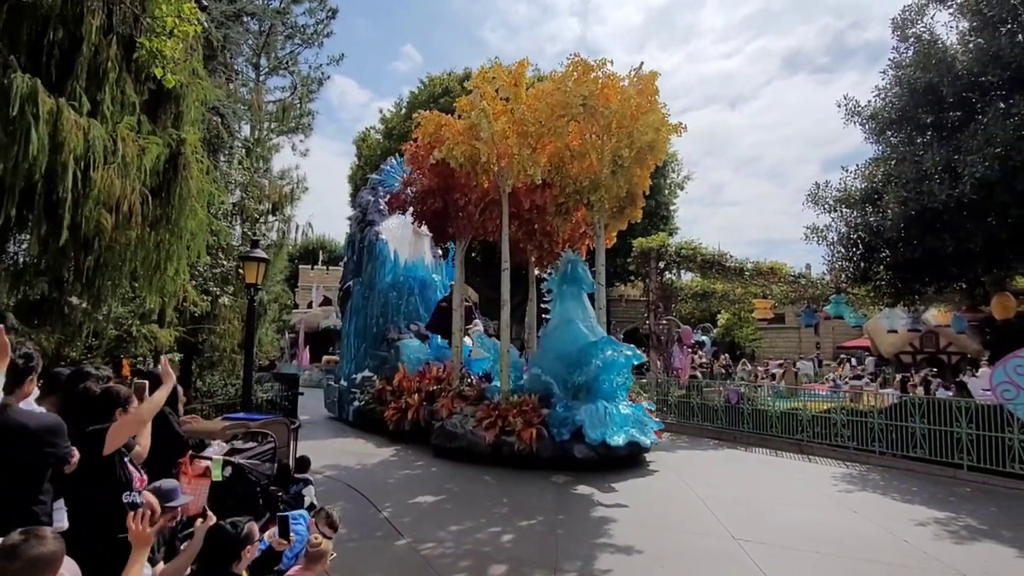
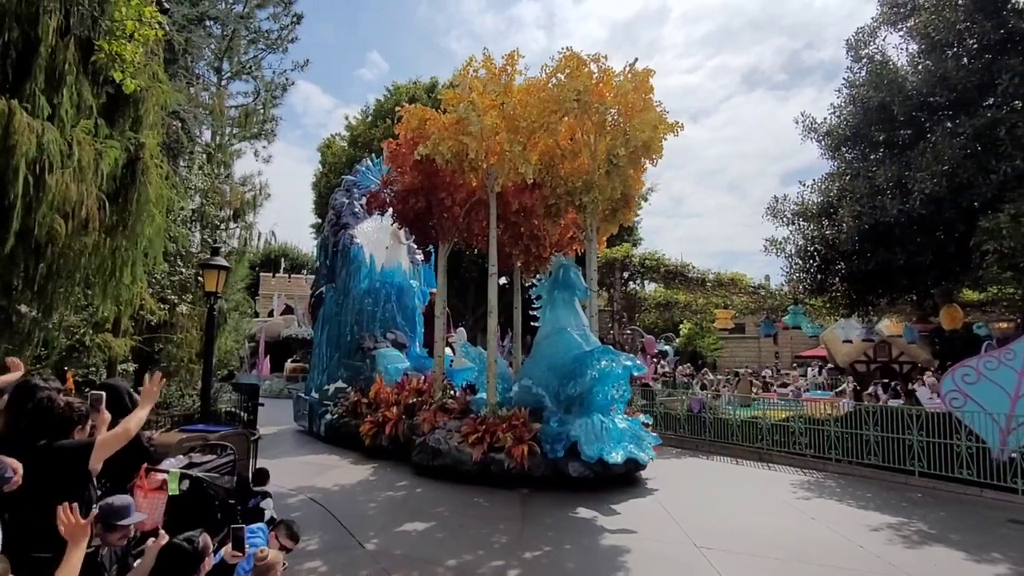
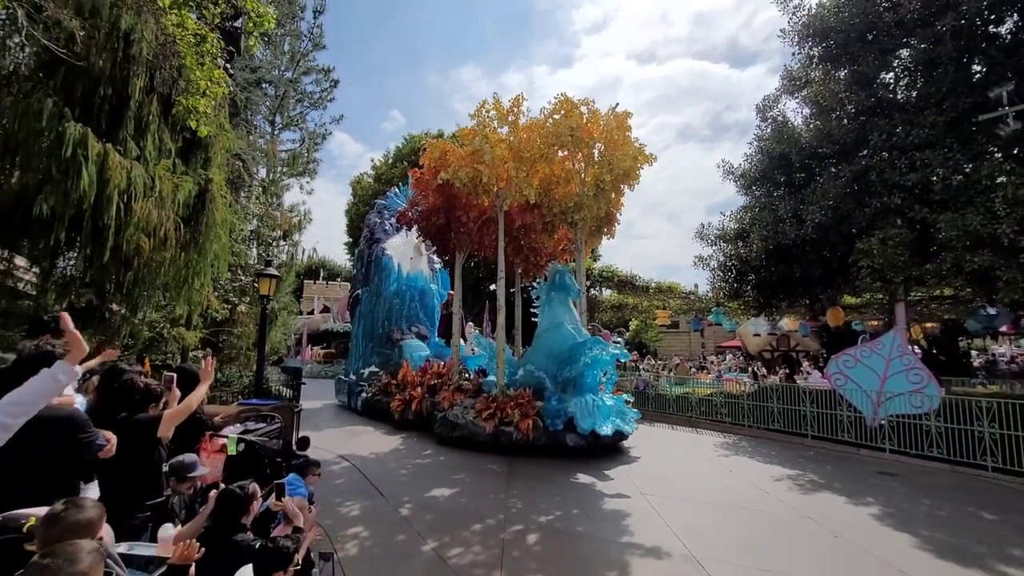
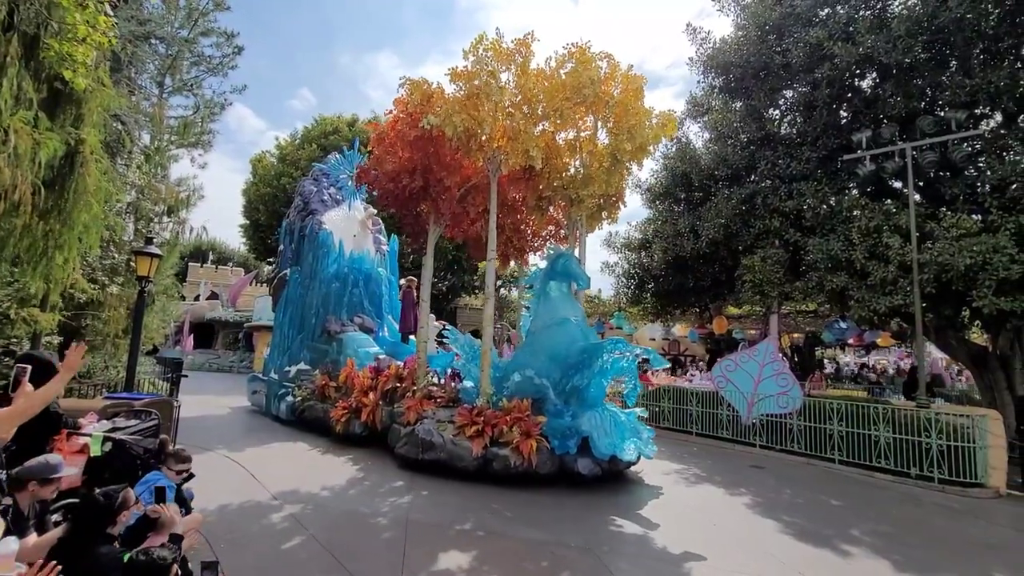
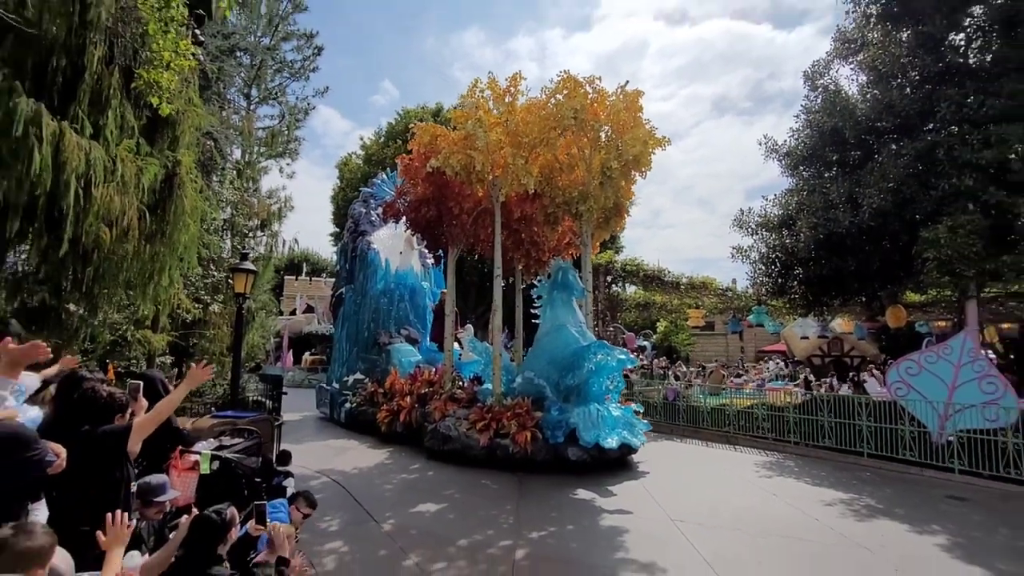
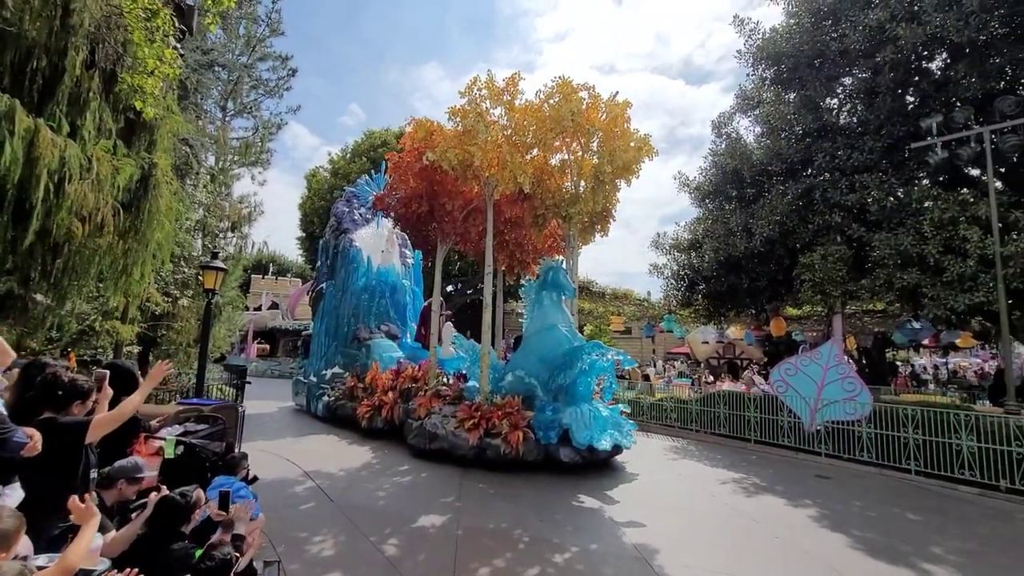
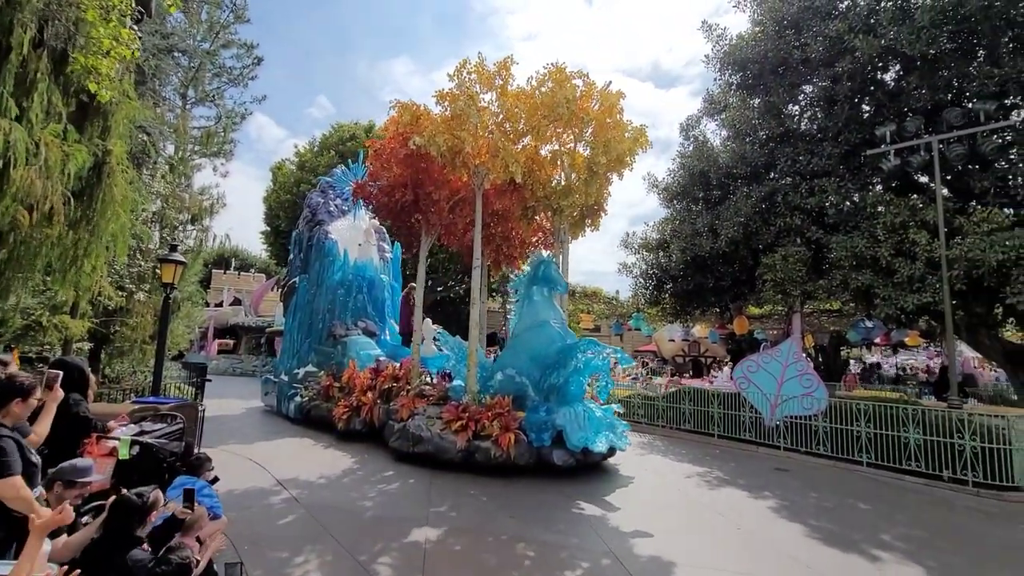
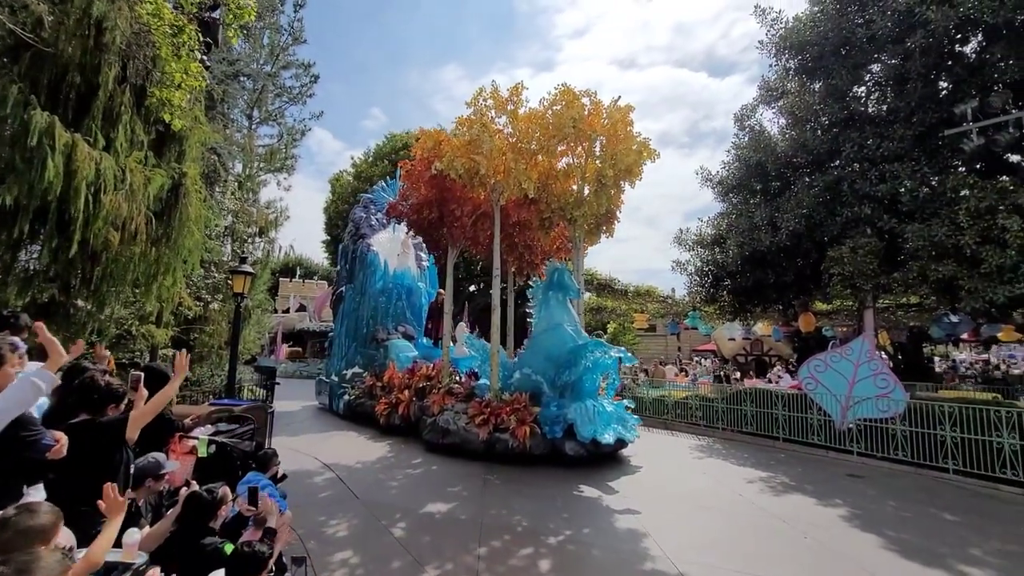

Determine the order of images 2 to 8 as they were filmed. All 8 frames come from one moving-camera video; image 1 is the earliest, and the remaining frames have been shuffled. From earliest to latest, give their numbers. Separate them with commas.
2, 5, 3, 8, 6, 7, 4
